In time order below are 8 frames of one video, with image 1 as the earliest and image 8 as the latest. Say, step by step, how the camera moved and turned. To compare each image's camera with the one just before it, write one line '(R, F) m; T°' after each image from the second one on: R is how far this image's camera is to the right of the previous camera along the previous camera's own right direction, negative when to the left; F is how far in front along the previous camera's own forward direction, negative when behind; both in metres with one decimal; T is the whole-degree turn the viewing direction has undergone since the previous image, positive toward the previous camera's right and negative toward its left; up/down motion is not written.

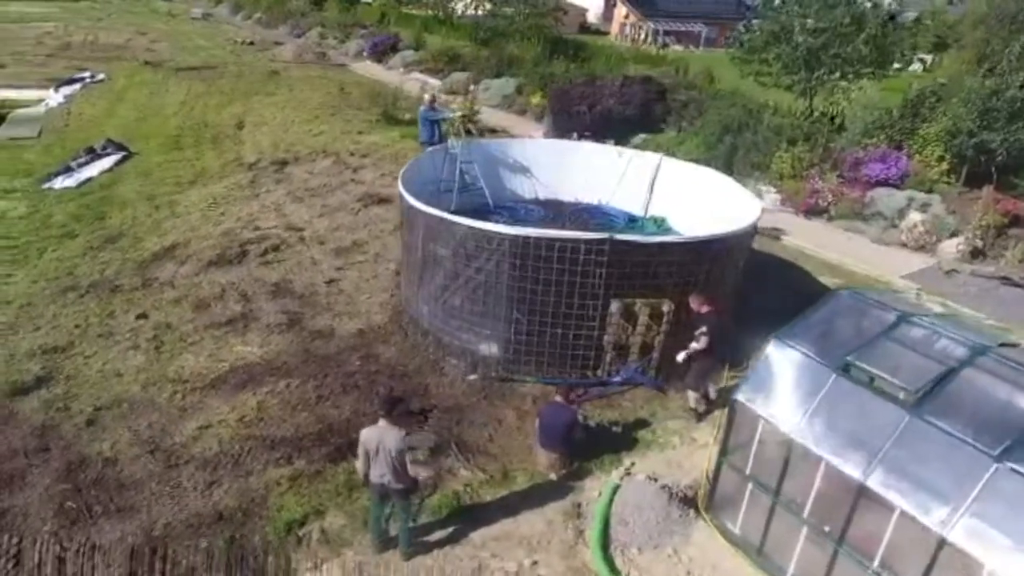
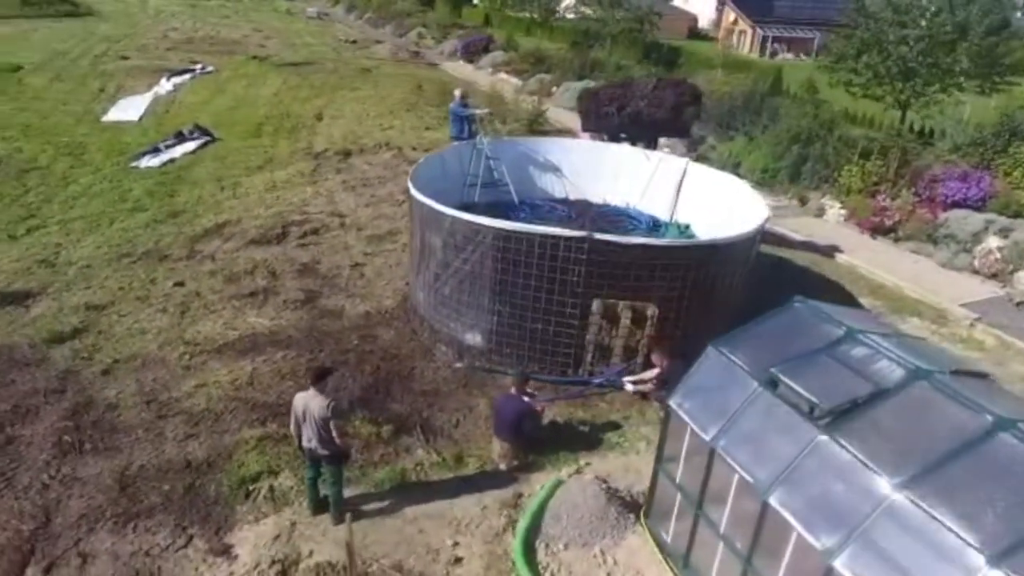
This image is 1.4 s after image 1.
(+1.5, -0.1) m; -9°
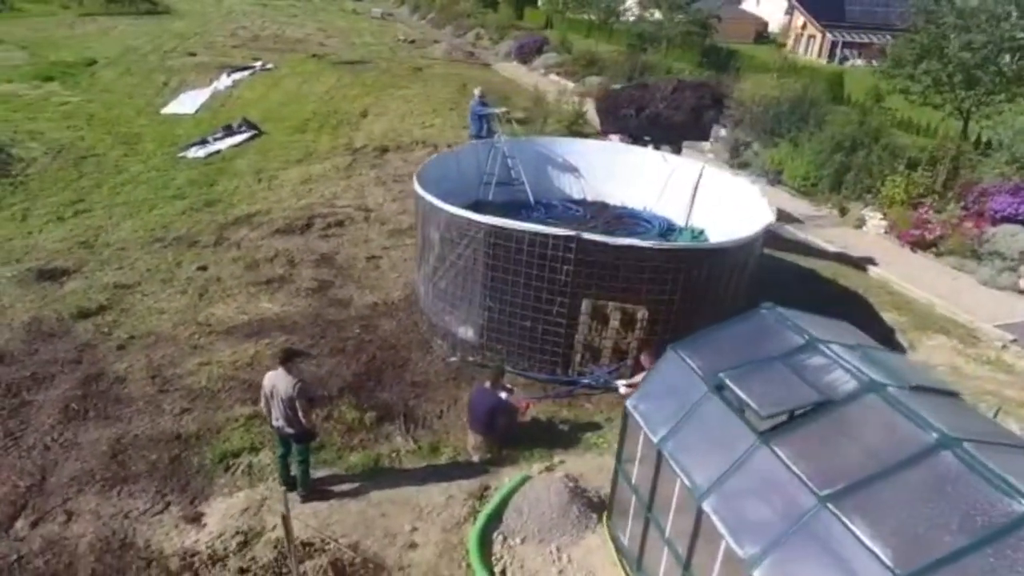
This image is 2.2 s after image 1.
(+0.9, -0.1) m; -5°
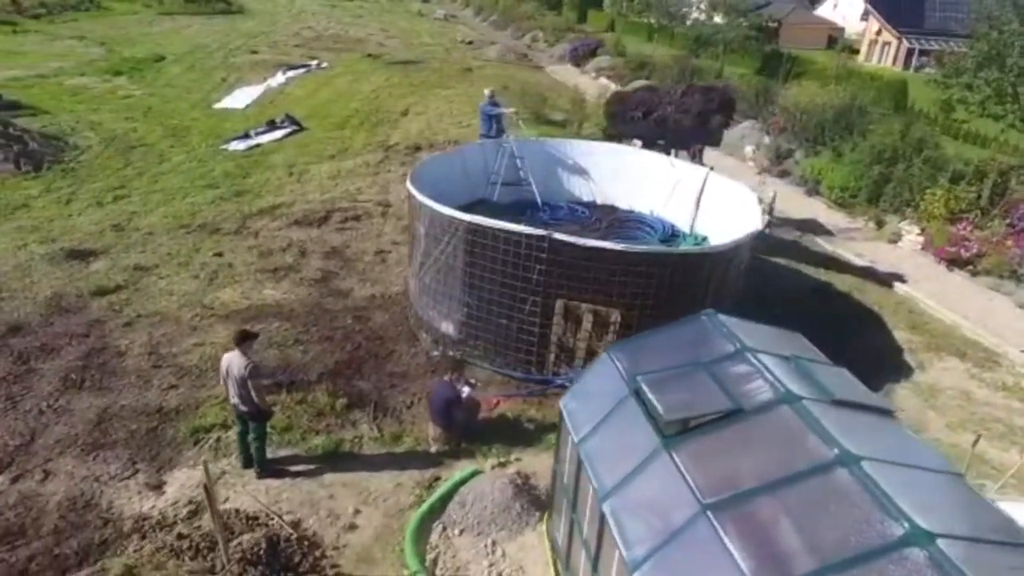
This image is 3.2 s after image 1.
(+1.2, -0.1) m; -5°
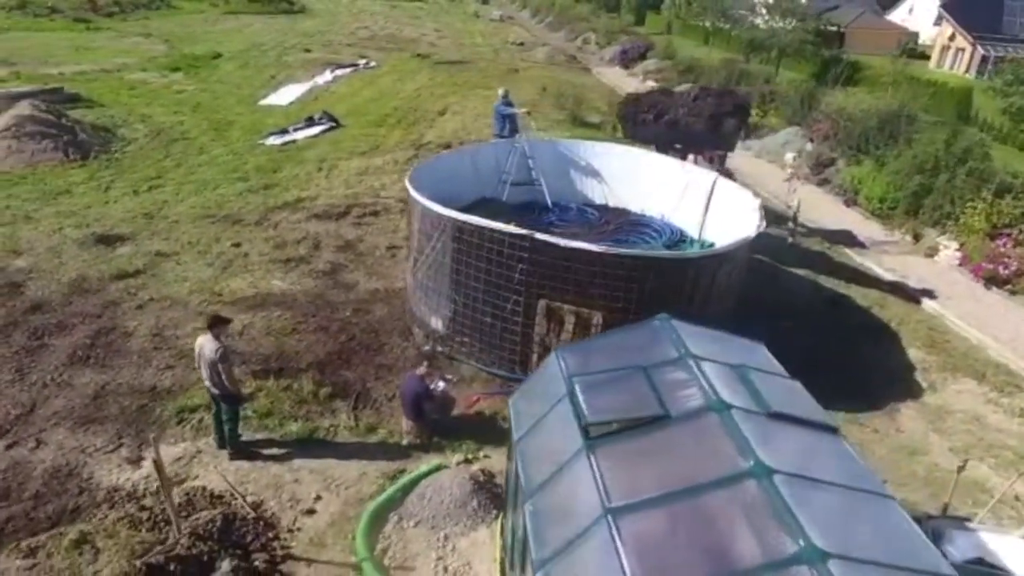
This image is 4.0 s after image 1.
(+1.0, 0.0) m; -5°
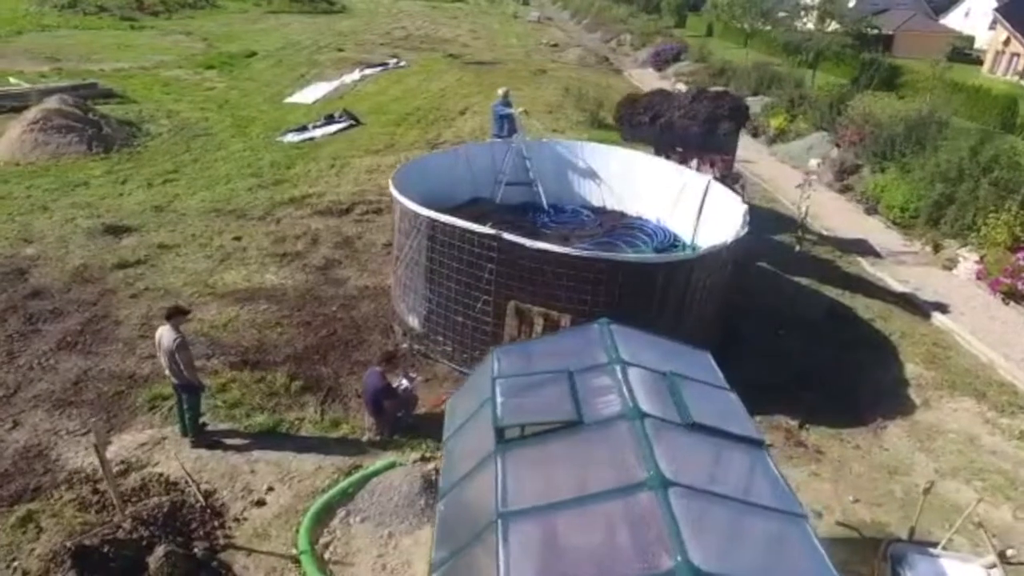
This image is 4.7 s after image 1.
(+0.9, +0.1) m; -4°
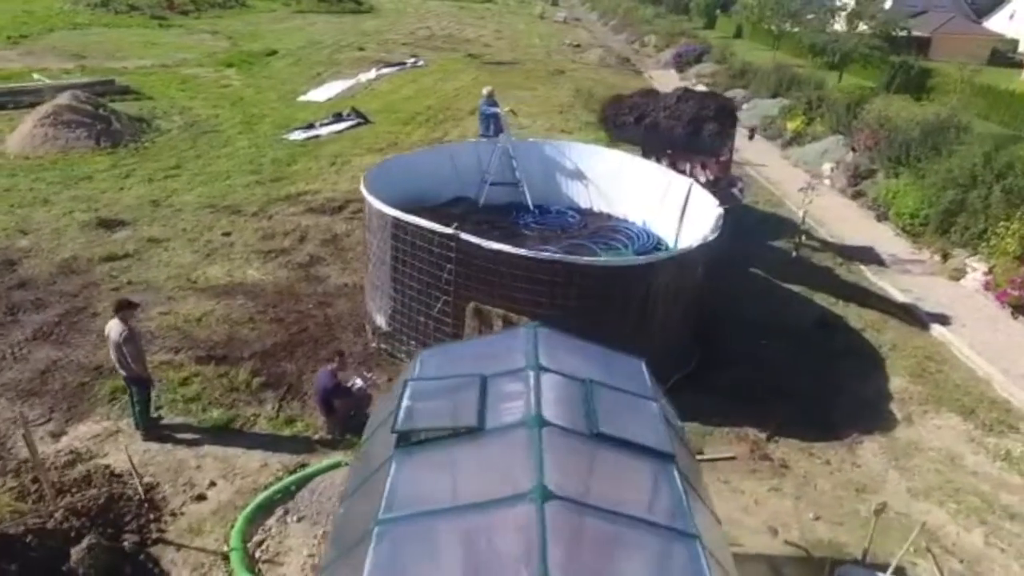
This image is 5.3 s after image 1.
(+0.9, +0.2) m; -3°
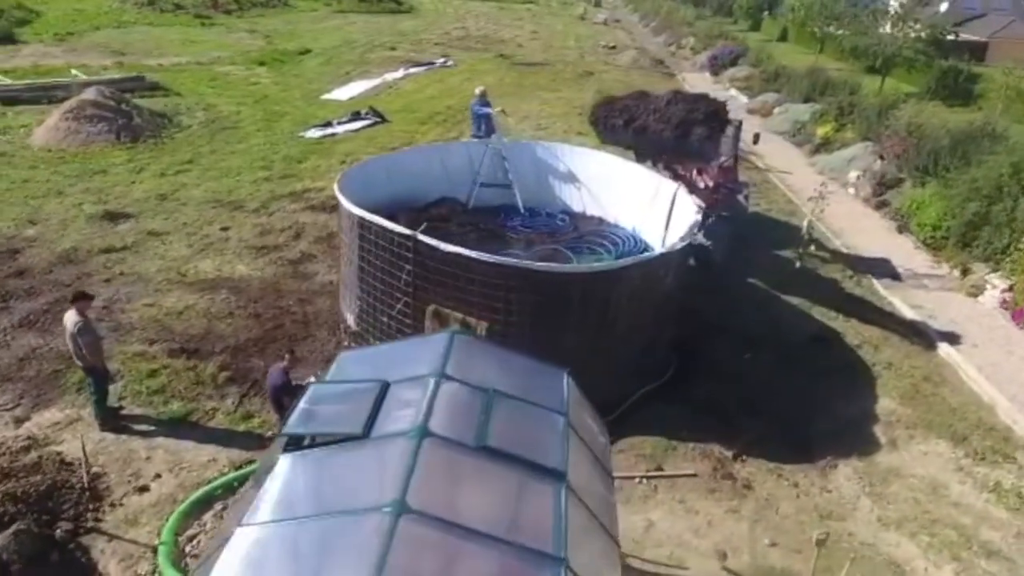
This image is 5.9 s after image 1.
(+1.0, +0.2) m; -4°
